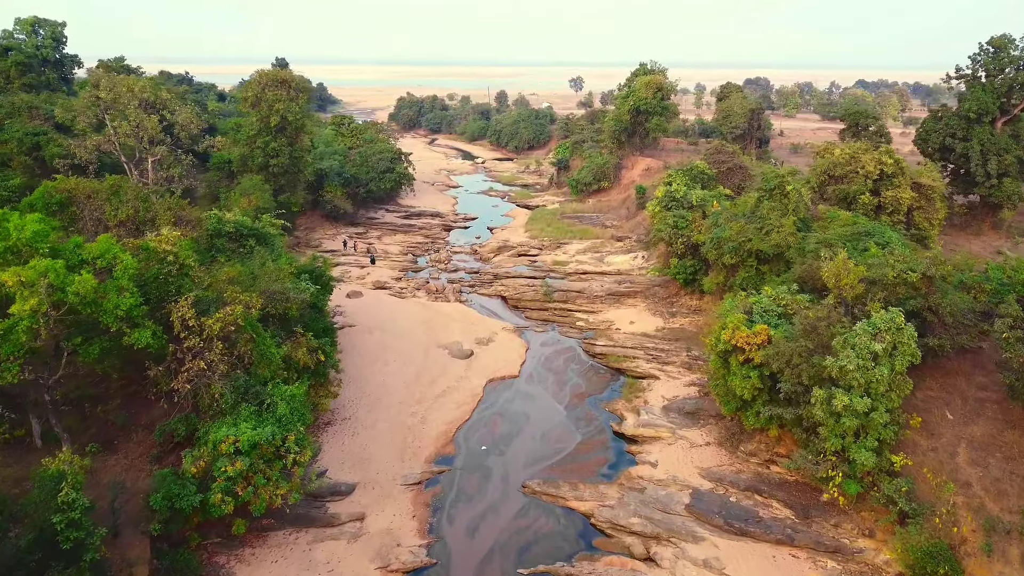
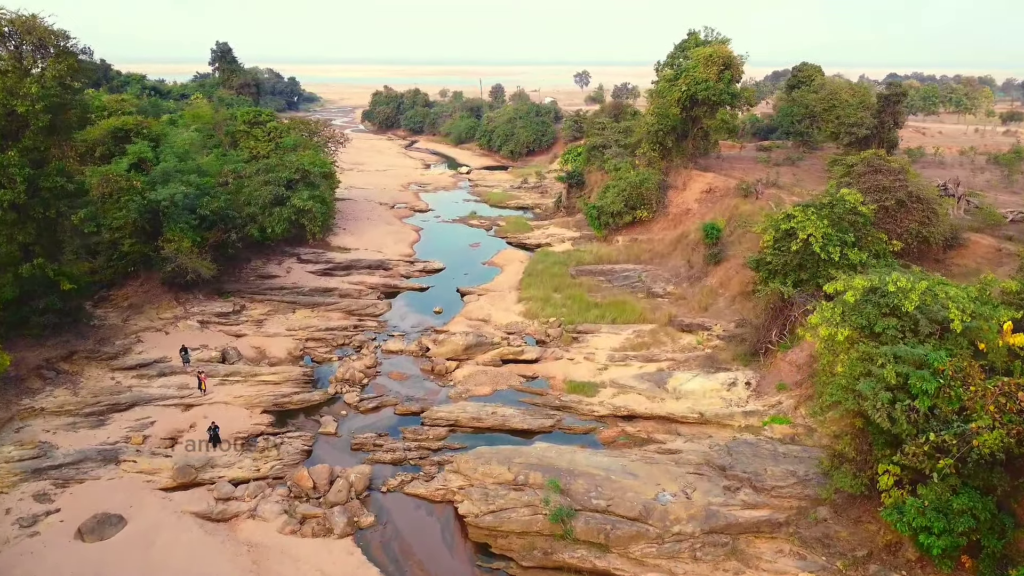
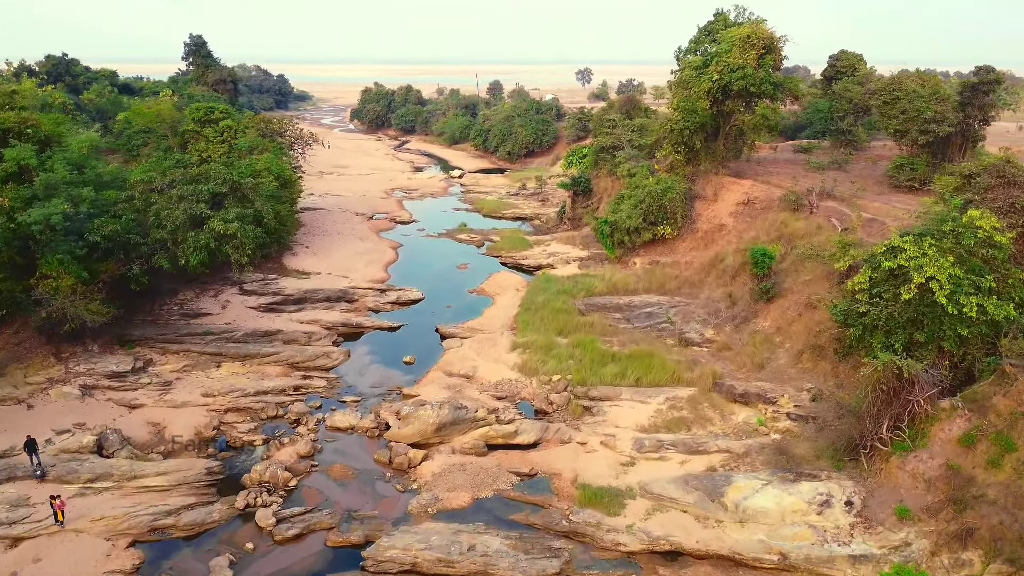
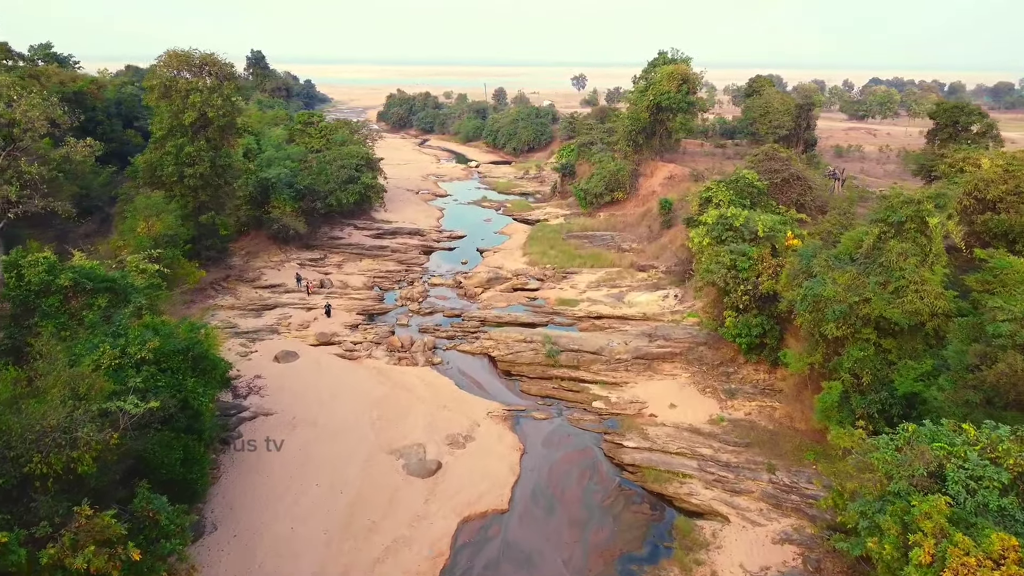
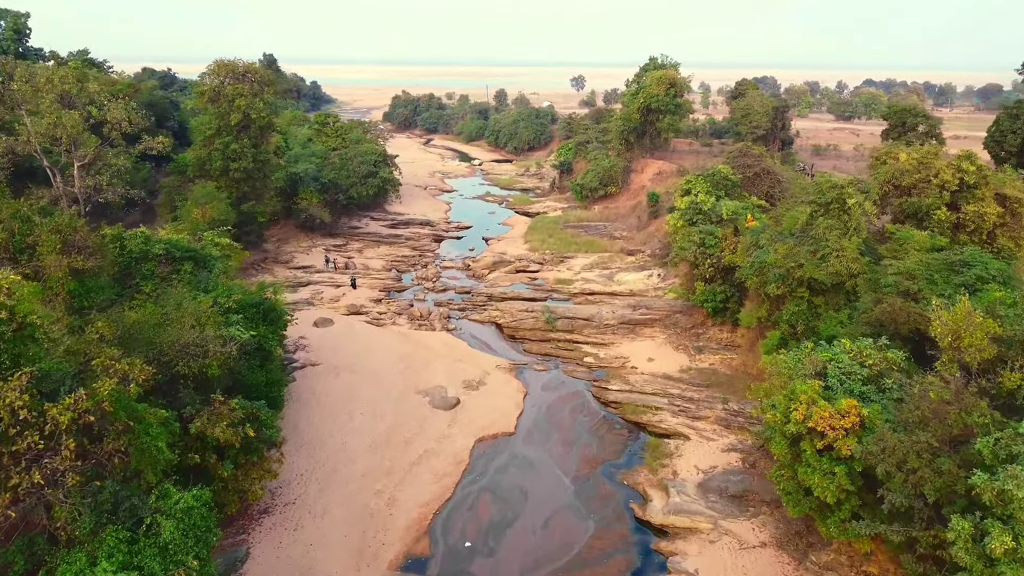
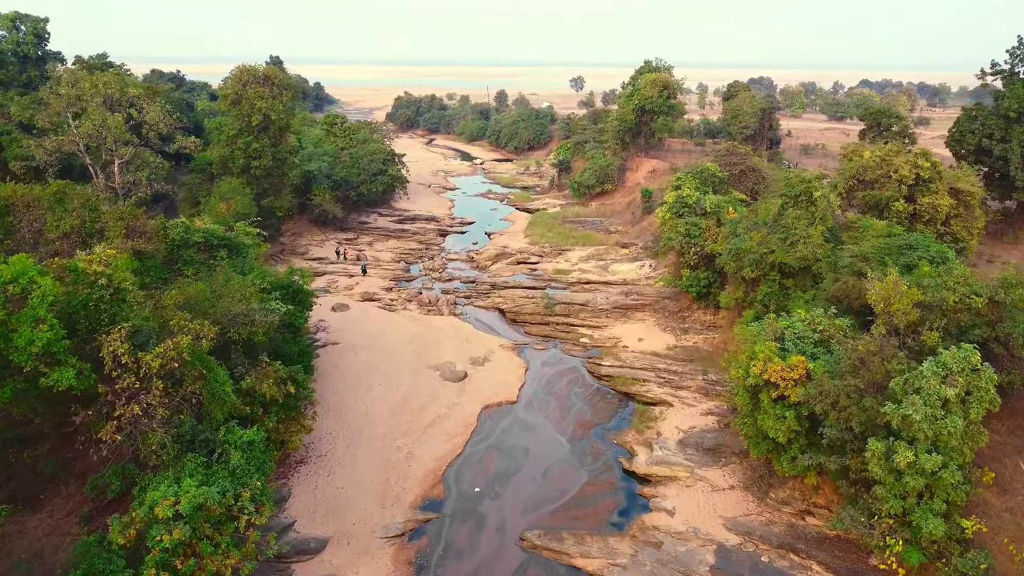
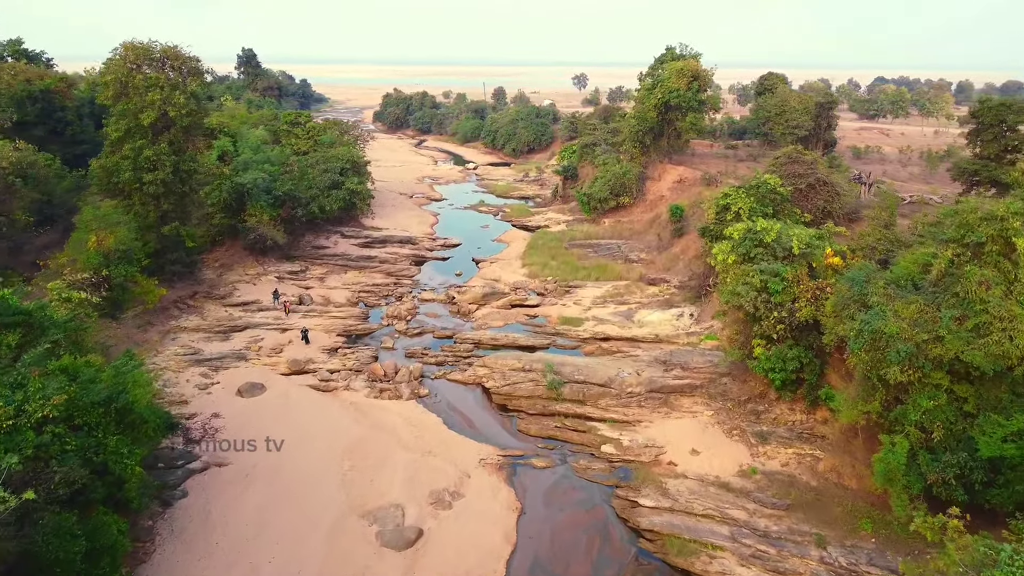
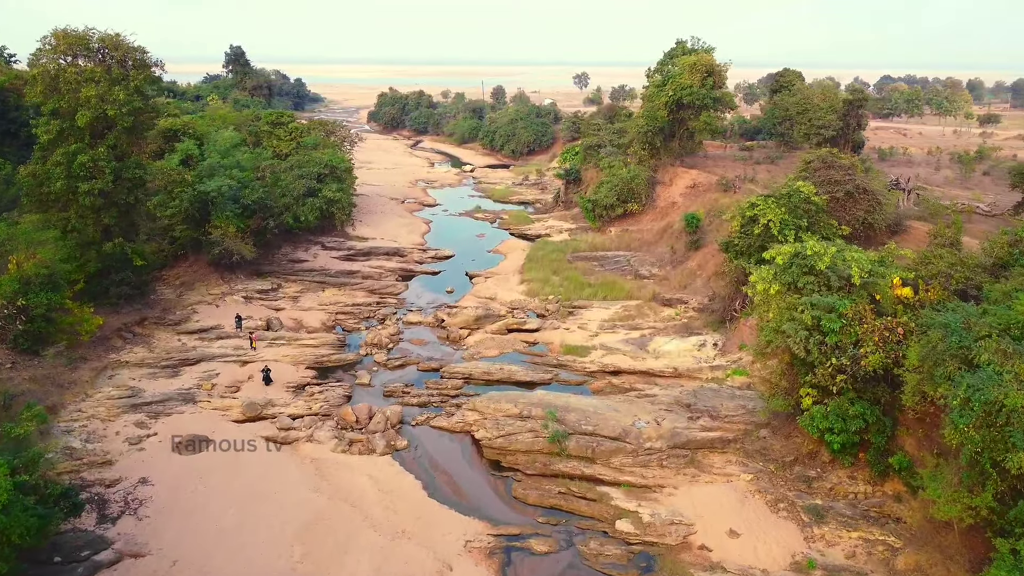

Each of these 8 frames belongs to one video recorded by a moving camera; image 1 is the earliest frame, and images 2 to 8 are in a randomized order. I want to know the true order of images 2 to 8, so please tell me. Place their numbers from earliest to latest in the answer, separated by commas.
6, 5, 4, 7, 8, 2, 3
